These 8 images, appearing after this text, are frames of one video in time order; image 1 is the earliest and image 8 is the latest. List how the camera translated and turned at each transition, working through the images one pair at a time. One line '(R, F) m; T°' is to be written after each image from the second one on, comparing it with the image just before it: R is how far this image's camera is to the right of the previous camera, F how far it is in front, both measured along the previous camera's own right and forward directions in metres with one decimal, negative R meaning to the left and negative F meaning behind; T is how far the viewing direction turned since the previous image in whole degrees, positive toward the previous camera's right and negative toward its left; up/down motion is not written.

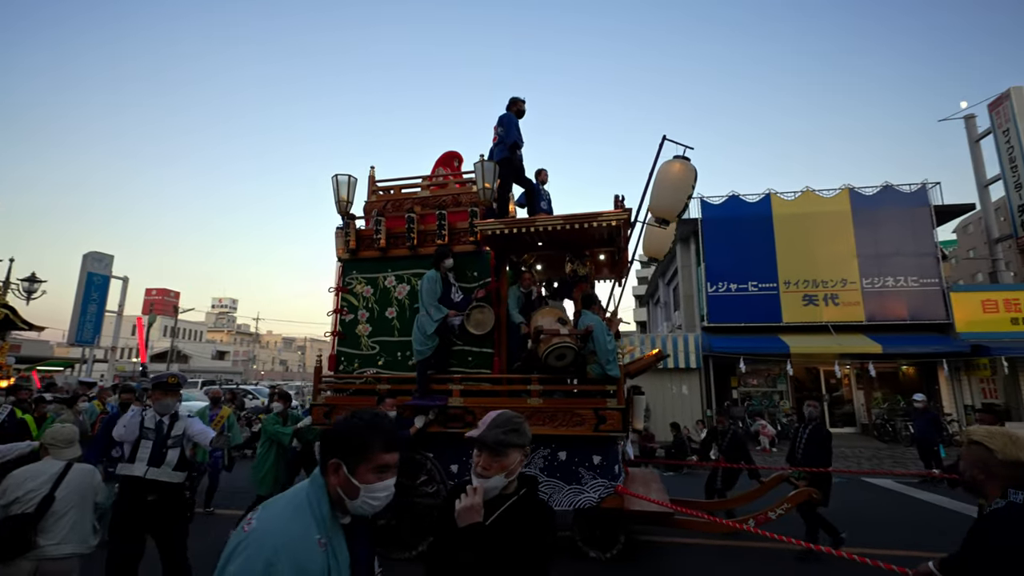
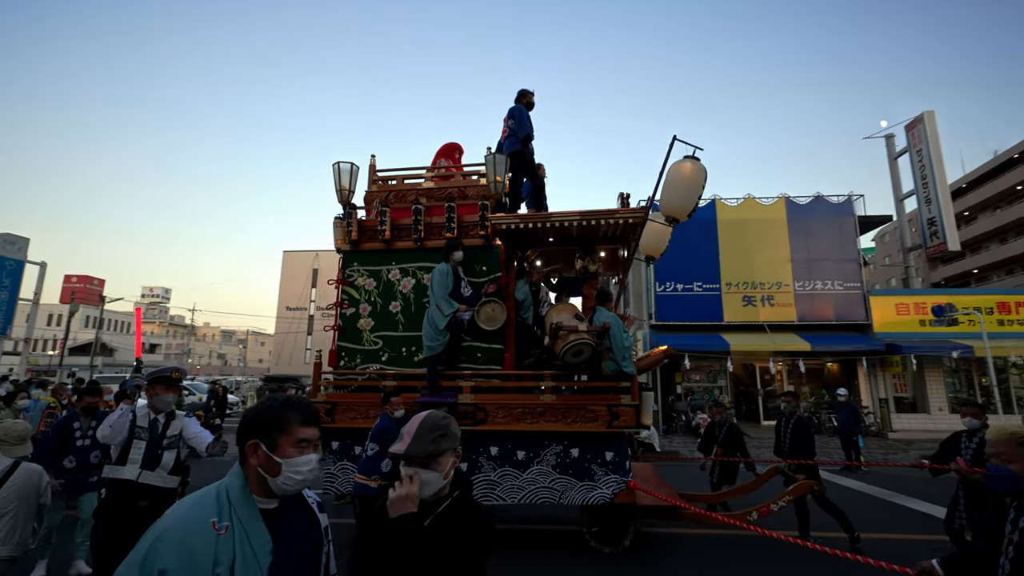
(-0.8, +0.1) m; +6°
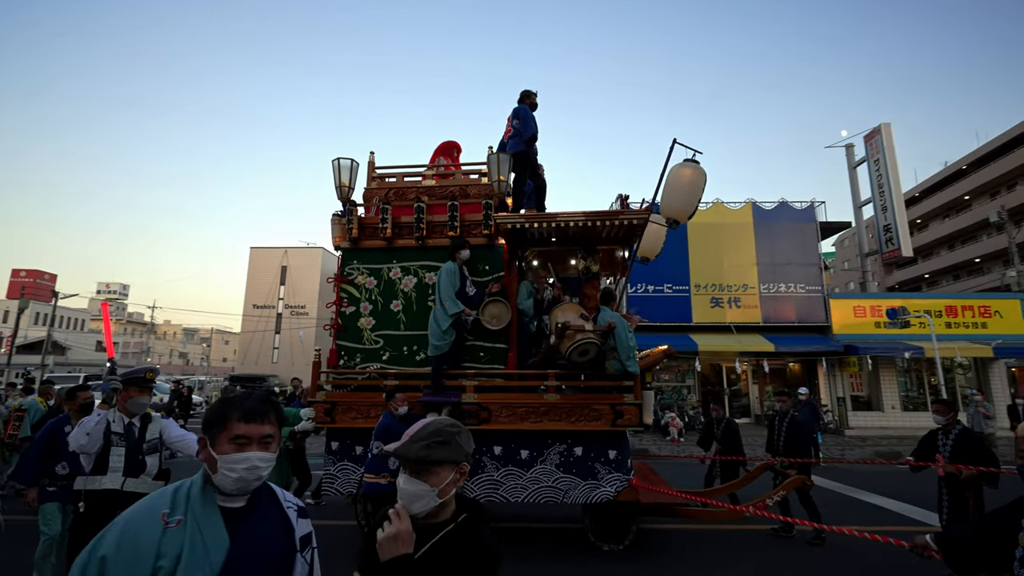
(-0.4, 0.0) m; +3°
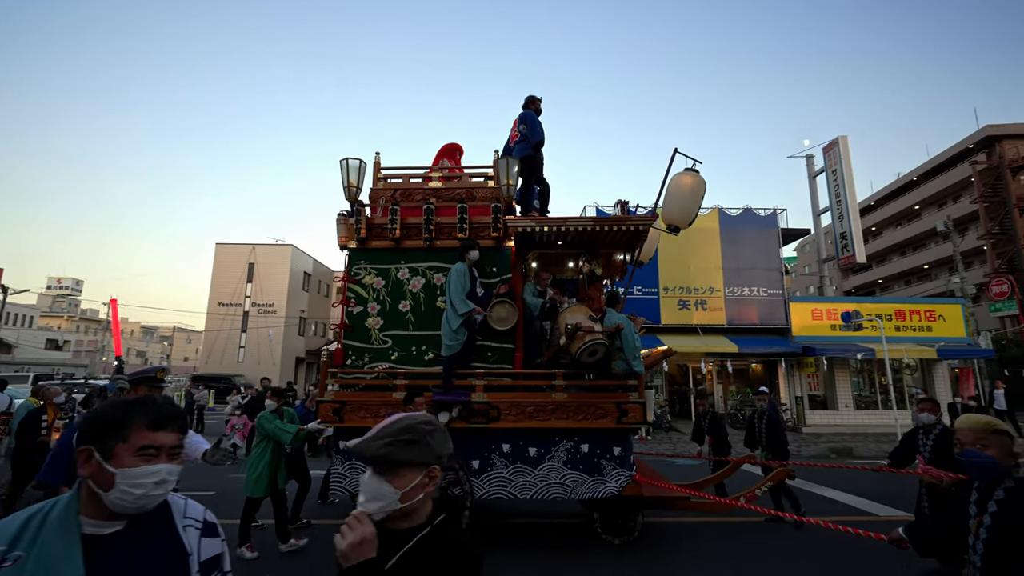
(-0.5, -0.1) m; +4°
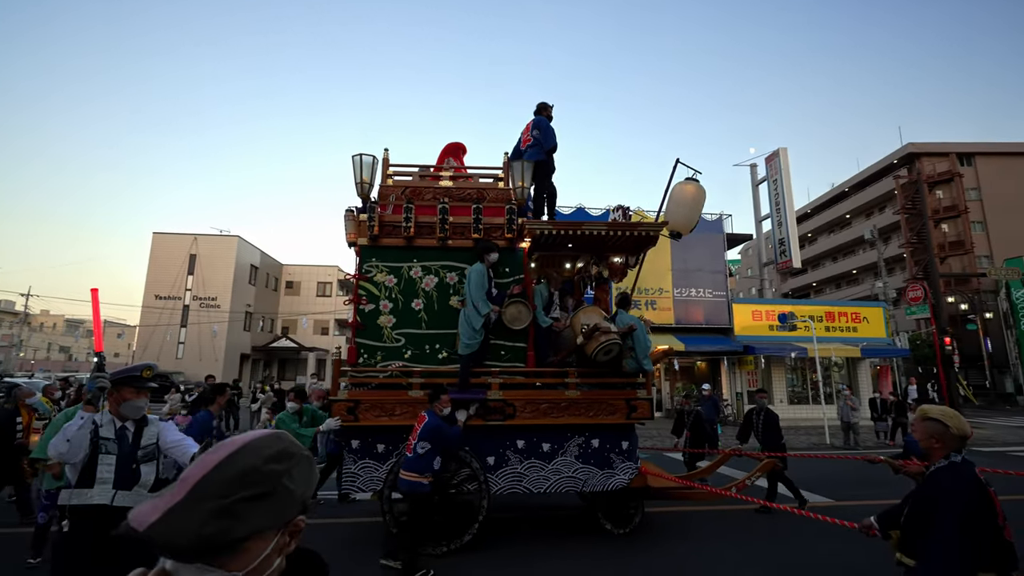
(-0.8, -0.1) m; +6°
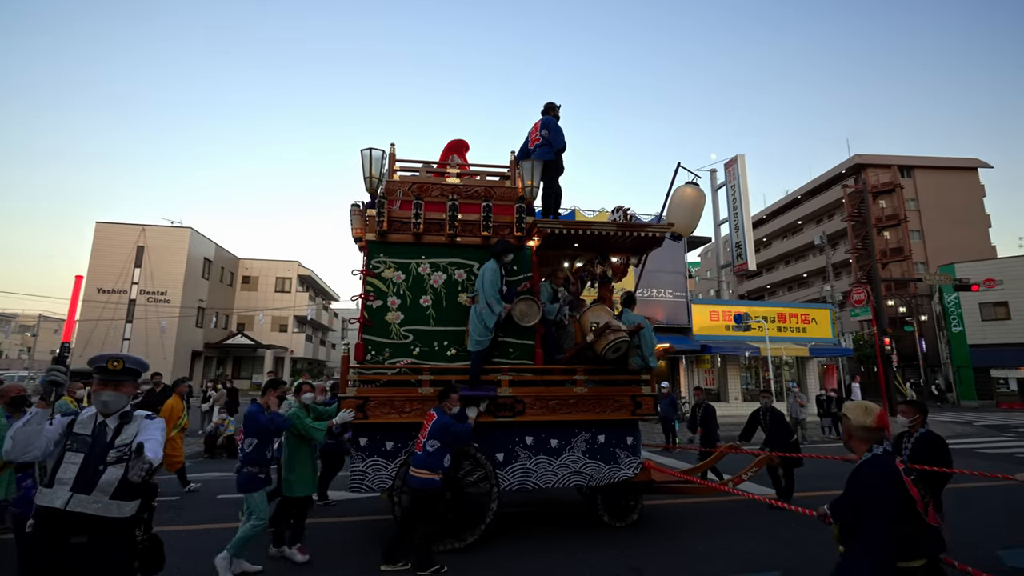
(-0.6, 0.0) m; +4°
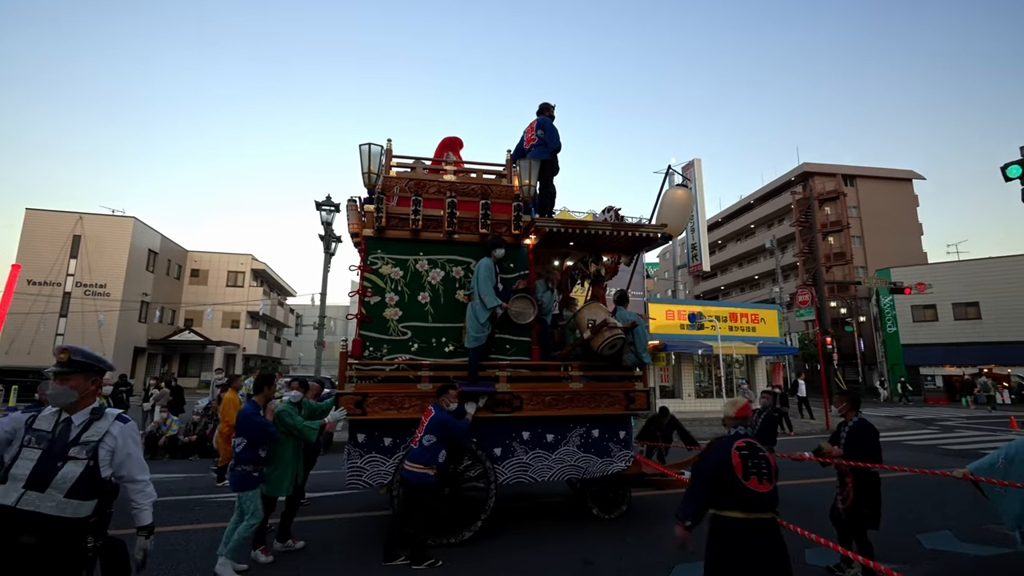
(-0.5, 0.0) m; +5°
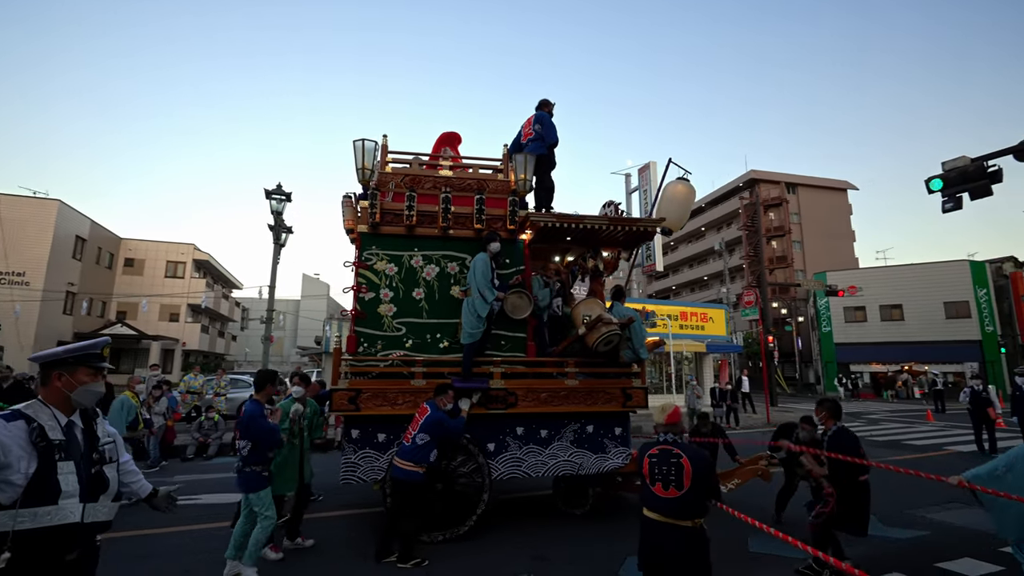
(0.0, +0.1) m; 0°
